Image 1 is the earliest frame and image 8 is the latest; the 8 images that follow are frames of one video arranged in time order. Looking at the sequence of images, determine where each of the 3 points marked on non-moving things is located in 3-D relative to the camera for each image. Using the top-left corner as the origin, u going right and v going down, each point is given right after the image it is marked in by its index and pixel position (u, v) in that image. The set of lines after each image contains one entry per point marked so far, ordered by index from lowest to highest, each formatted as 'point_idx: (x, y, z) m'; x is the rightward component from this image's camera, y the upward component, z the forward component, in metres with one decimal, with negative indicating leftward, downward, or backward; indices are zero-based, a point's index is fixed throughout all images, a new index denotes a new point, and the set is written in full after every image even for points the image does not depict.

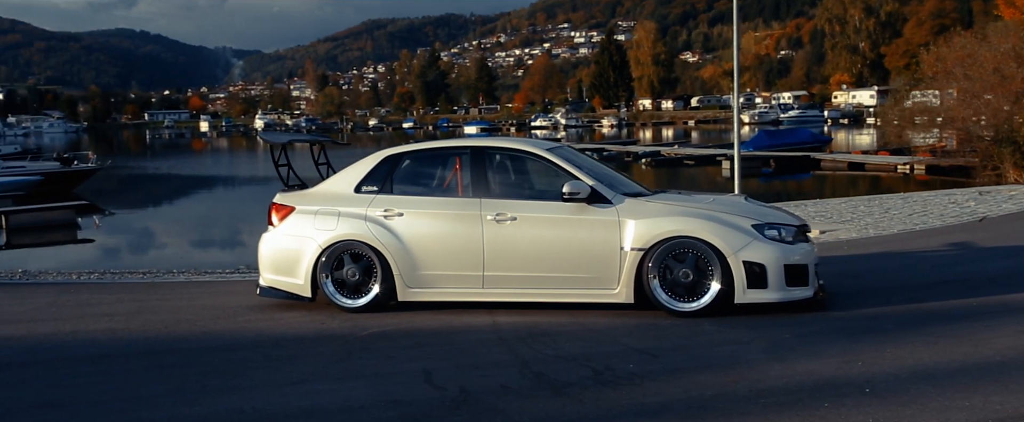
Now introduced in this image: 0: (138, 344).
0: (-2.6, -0.9, +6.1) m
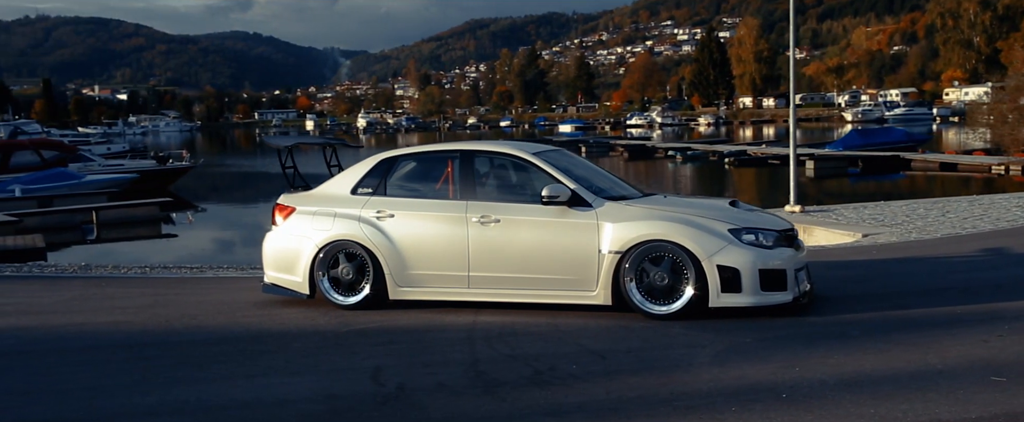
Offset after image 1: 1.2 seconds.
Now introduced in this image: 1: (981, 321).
0: (-2.8, -0.9, +6.4) m
1: (+3.0, -0.7, +5.5) m
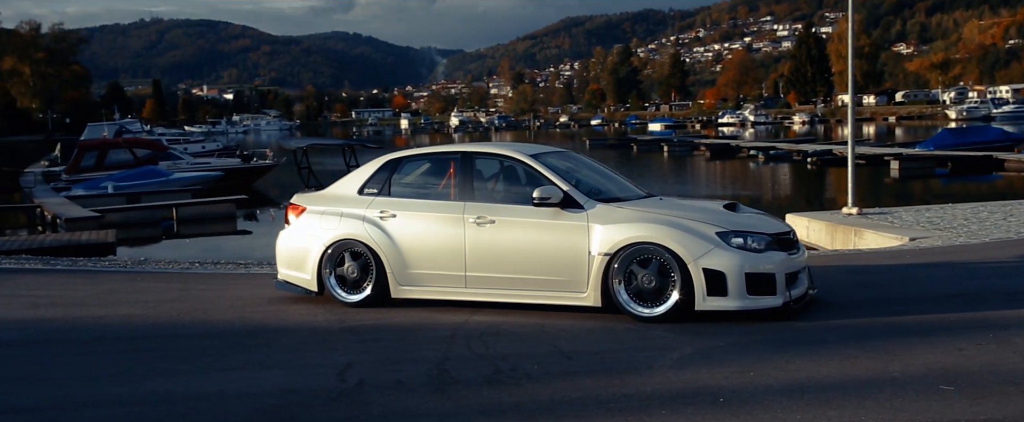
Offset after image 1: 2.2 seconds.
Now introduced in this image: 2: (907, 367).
0: (-2.8, -0.9, +6.7) m
1: (+2.8, -0.7, +5.3) m
2: (+2.0, -0.8, +4.4) m
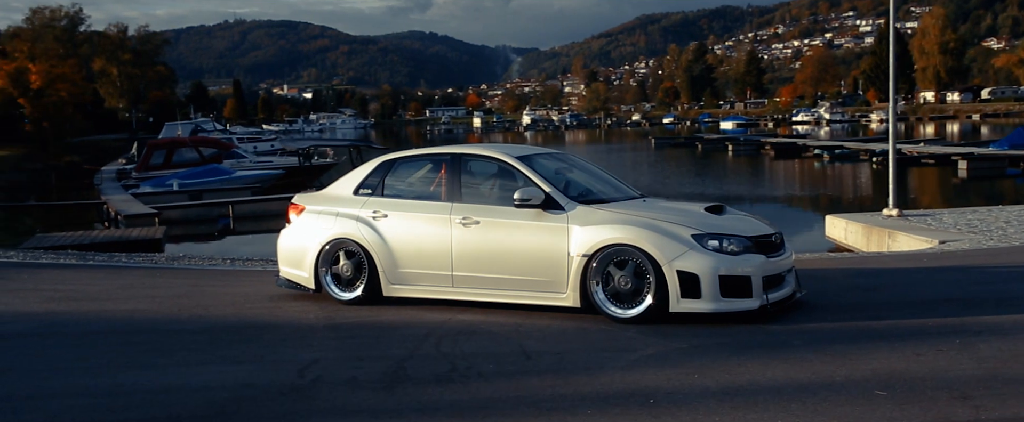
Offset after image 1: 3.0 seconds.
0: (-3.0, -0.9, +7.0) m
1: (+2.6, -0.8, +5.3) m
2: (+1.7, -0.8, +4.4) m
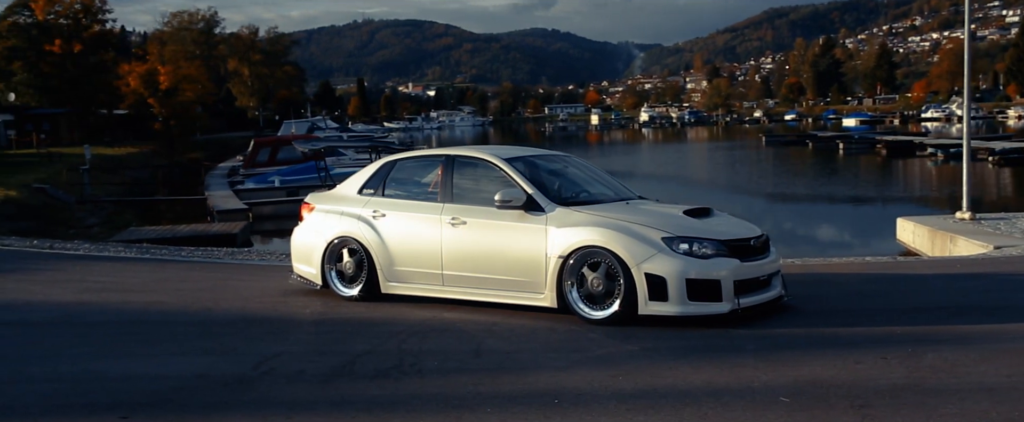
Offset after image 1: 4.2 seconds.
0: (-3.1, -0.9, +7.4) m
1: (+2.3, -0.8, +5.1) m
2: (+1.3, -0.8, +4.4) m
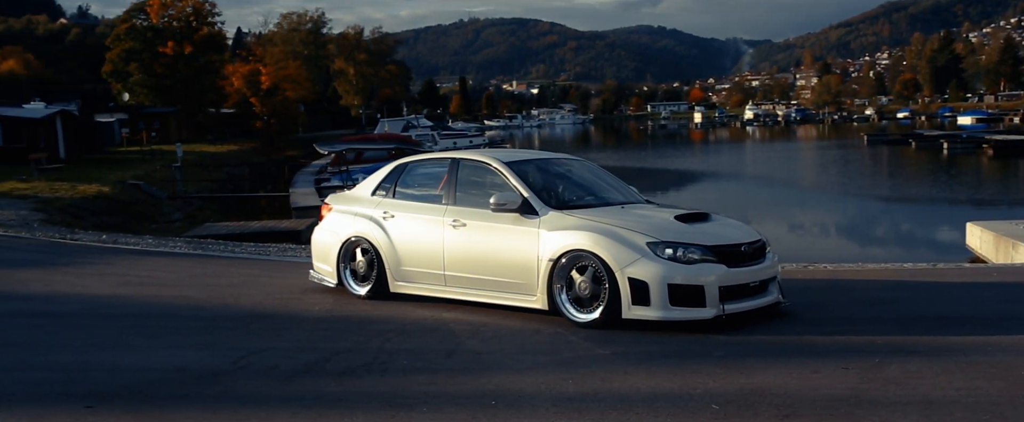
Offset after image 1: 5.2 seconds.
0: (-3.1, -0.9, +7.8) m
1: (+2.1, -0.8, +5.1) m
2: (+1.1, -0.9, +4.4) m
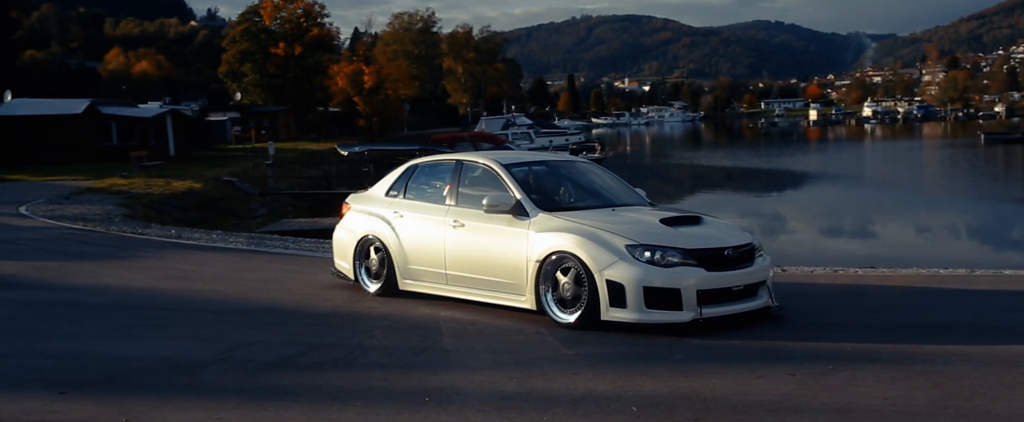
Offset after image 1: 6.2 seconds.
0: (-3.0, -0.9, +8.2) m
1: (+1.8, -0.9, +5.0) m
2: (+0.7, -0.9, +4.4) m
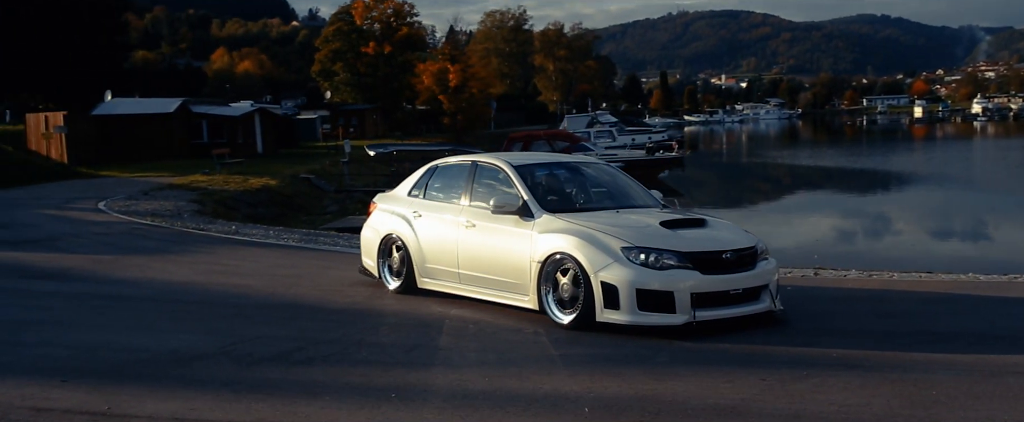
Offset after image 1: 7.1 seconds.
0: (-2.9, -0.8, +8.6) m
1: (+1.7, -0.9, +5.0) m
2: (+0.6, -0.9, +4.5) m
